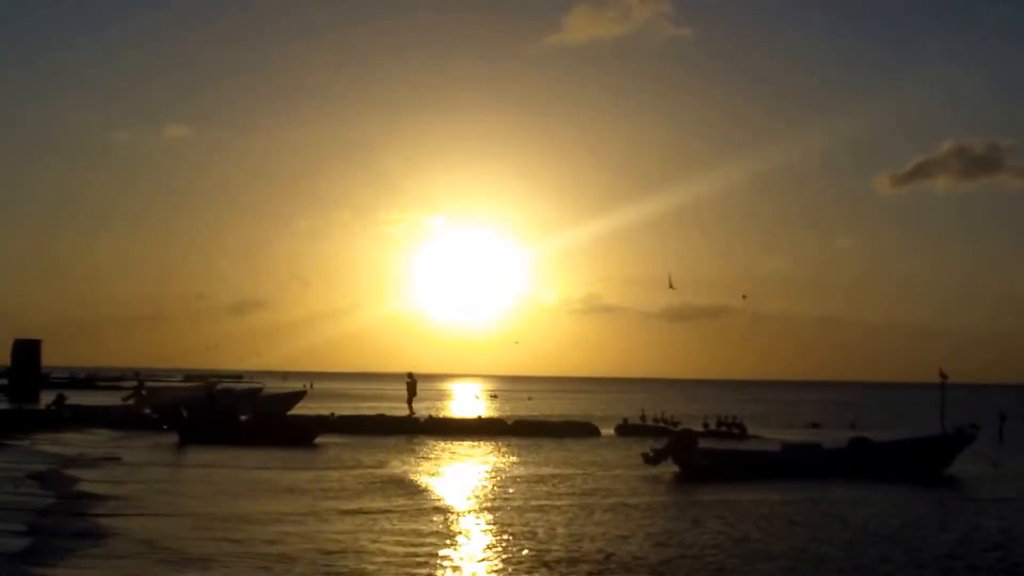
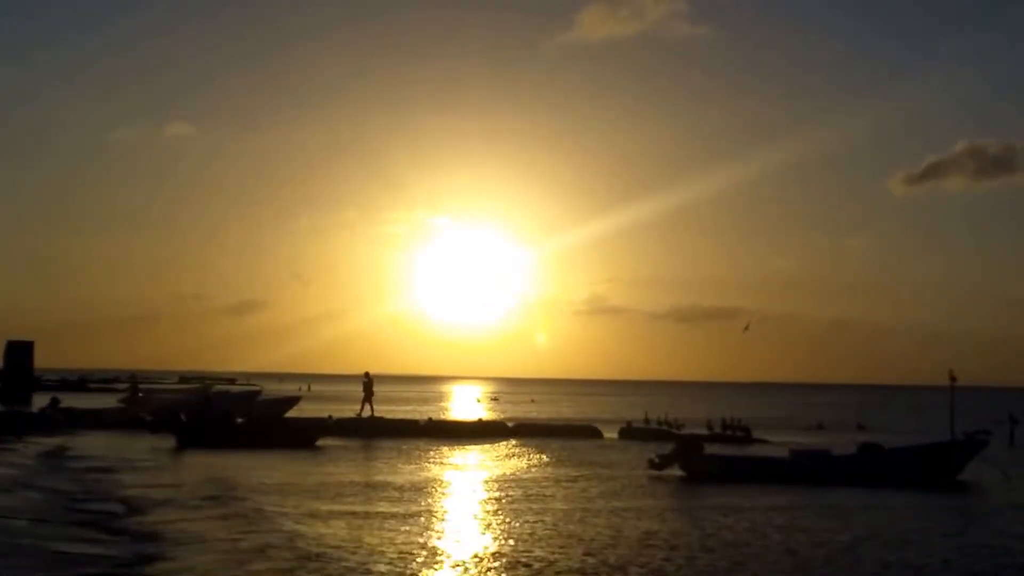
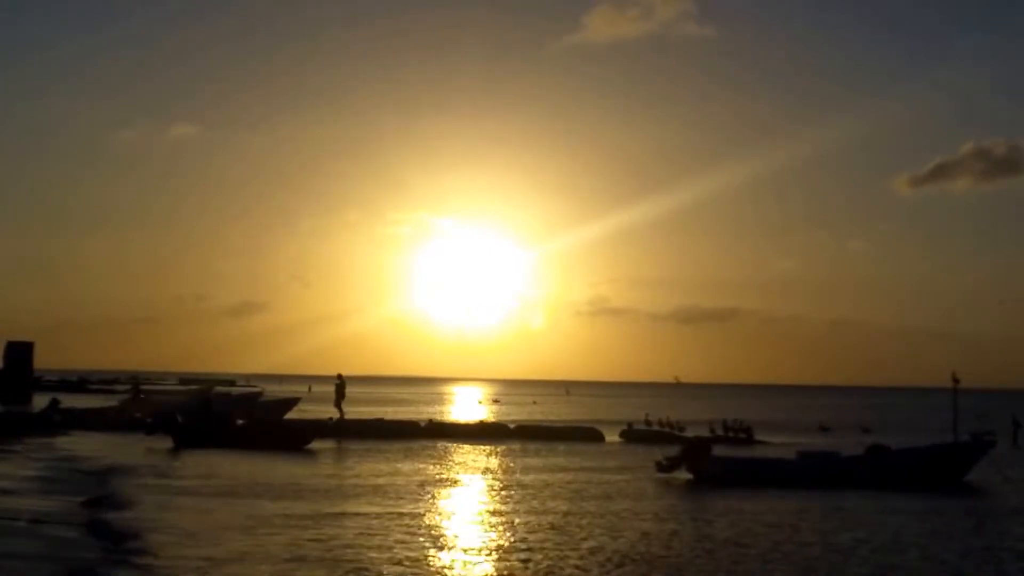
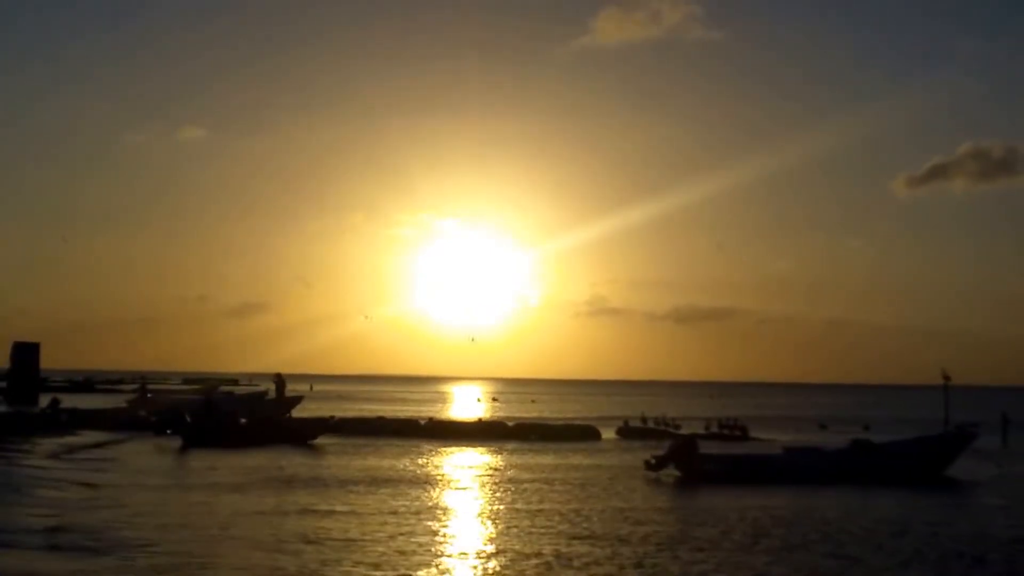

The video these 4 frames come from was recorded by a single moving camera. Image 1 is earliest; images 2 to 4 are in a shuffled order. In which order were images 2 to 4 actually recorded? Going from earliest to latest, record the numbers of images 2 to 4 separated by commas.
2, 3, 4
